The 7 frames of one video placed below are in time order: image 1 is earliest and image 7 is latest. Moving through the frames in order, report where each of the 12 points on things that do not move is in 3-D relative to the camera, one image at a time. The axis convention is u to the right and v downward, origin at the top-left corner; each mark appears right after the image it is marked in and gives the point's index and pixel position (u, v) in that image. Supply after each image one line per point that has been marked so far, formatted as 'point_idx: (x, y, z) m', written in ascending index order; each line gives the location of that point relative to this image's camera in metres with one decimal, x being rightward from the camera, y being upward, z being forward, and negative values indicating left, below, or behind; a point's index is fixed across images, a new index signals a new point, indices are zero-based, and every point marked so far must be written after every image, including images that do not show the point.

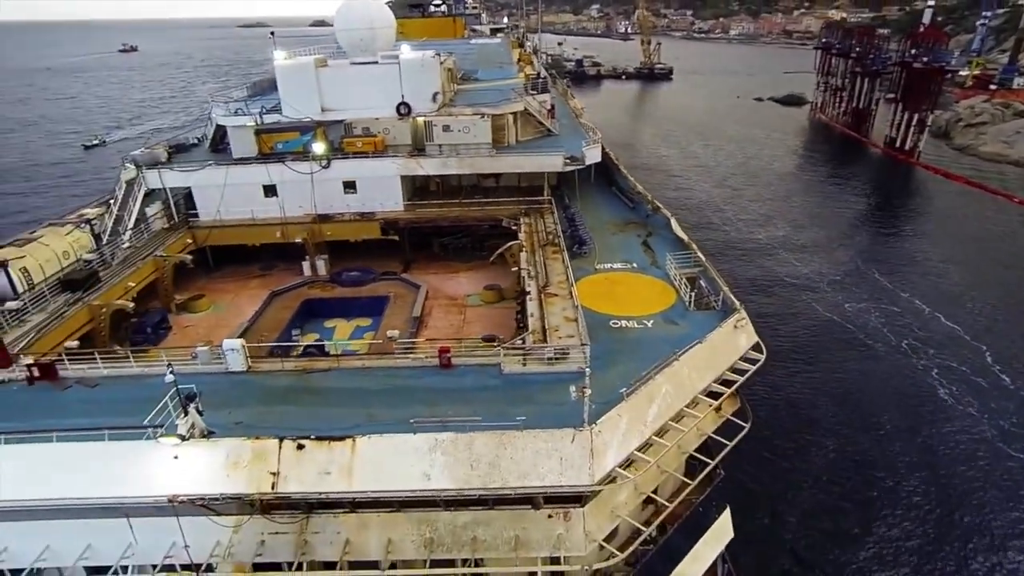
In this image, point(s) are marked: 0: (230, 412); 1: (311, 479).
0: (-5.5, -2.4, +11.9) m
1: (-3.4, -3.2, +10.4) m
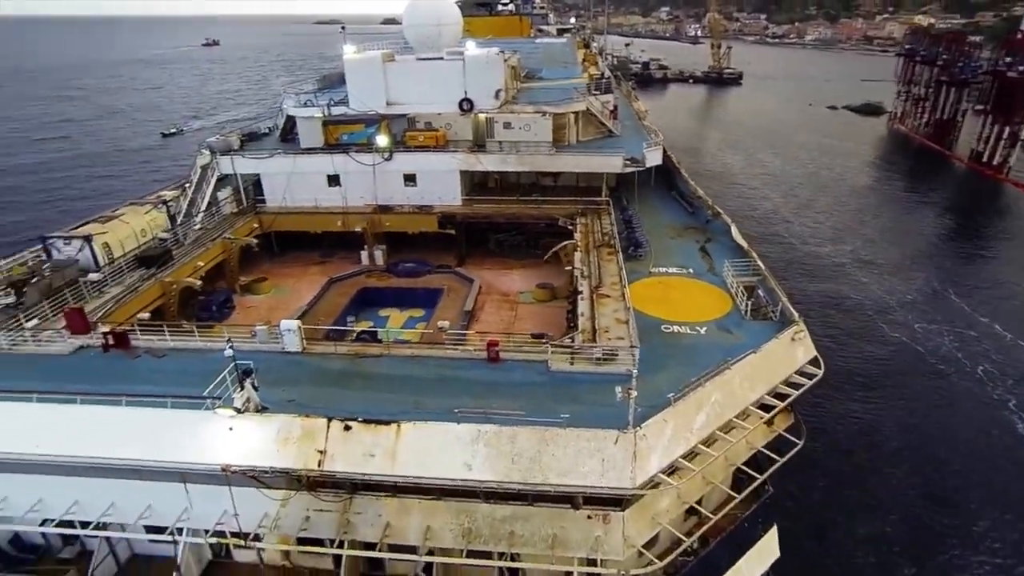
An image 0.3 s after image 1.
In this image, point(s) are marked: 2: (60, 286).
0: (-4.6, -2.0, +12.4) m
1: (-2.7, -3.0, +10.7) m
2: (-12.4, +0.1, +16.8) m
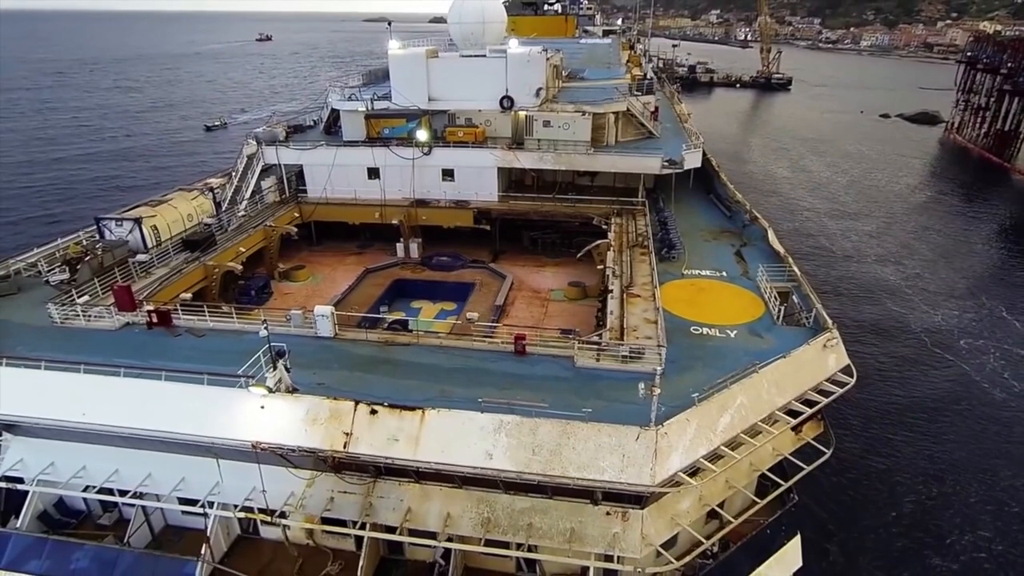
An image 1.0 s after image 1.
0: (-4.1, -1.7, +12.7) m
1: (-2.3, -2.7, +10.9) m
2: (-11.6, +0.7, +17.6) m
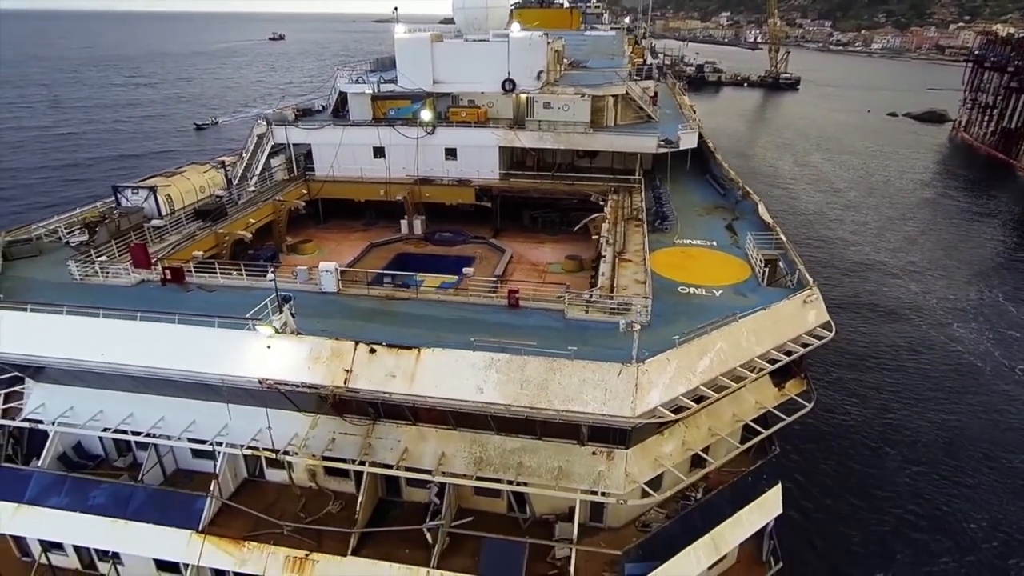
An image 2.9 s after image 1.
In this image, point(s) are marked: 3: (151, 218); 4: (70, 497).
0: (-4.3, -0.7, +13.5) m
1: (-2.5, -1.7, +11.6) m
2: (-11.6, +1.8, +18.5) m
3: (-11.4, +2.3, +19.4) m
4: (-9.7, -4.6, +13.5) m
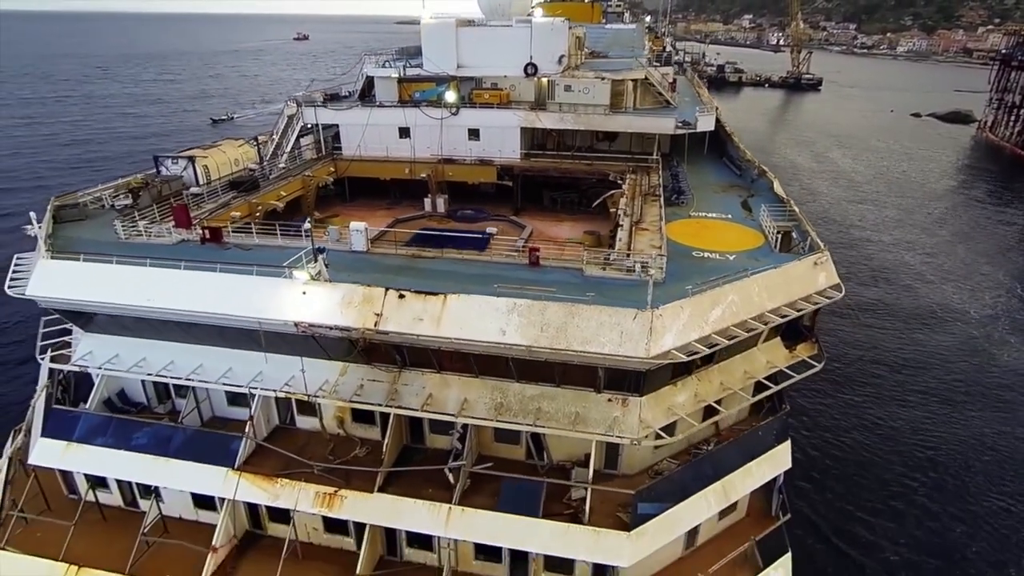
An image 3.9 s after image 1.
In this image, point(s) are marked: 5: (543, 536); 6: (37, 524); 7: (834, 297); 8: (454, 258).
0: (-3.8, +0.3, +14.2) m
1: (-2.1, -0.7, +12.3) m
2: (-11.0, +2.9, +19.4) m
3: (-10.7, +3.4, +20.4) m
4: (-9.3, -3.5, +14.4) m
5: (+0.6, -4.9, +12.2) m
6: (-11.3, -5.6, +14.6) m
7: (+7.4, -0.2, +14.1) m
8: (-1.4, +0.8, +15.1) m
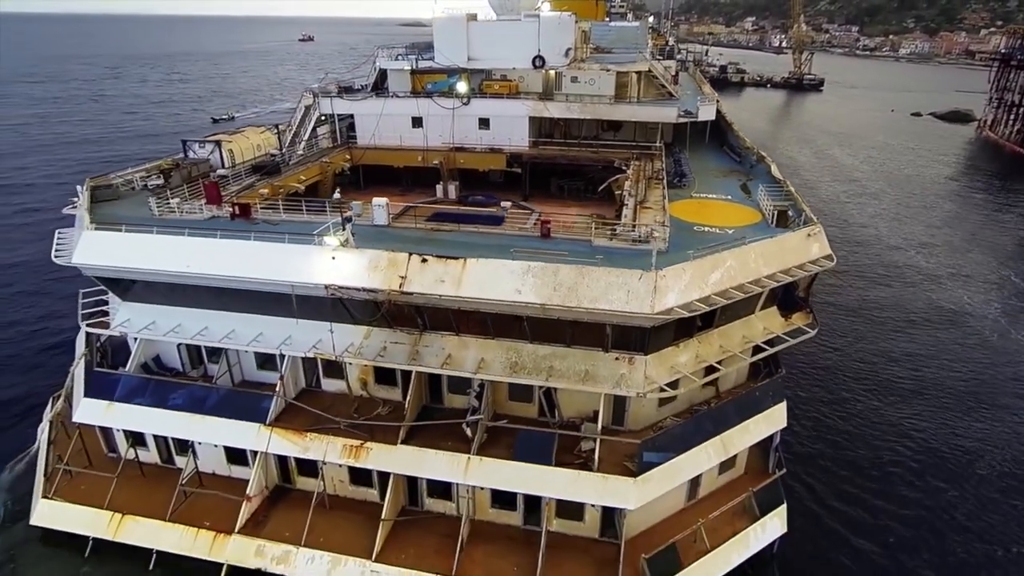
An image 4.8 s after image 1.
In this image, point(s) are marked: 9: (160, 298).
0: (-3.5, +1.1, +15.2) m
1: (-1.8, +0.1, +13.3) m
2: (-10.6, +3.7, +20.5) m
3: (-10.4, +4.1, +21.4) m
4: (-9.0, -2.8, +15.4) m
5: (+0.9, -4.1, +13.1) m
6: (-11.0, -4.9, +15.7) m
7: (+7.7, +0.5, +15.0) m
8: (-1.1, +1.5, +16.1) m
9: (-9.2, -0.3, +16.0) m
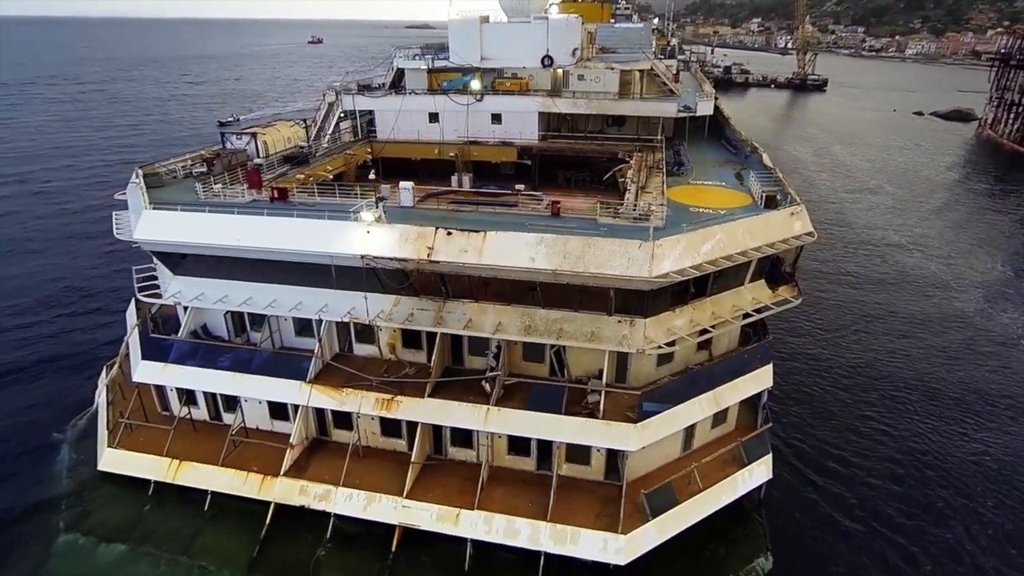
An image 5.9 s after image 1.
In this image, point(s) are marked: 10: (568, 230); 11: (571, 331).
0: (-3.1, +1.8, +17.1) m
1: (-1.4, +0.8, +15.1) m
2: (-10.2, +4.4, +22.4) m
3: (-9.9, +4.9, +23.3) m
4: (-8.6, -2.0, +17.2) m
5: (+1.3, -3.4, +14.9) m
6: (-10.6, -4.1, +17.5) m
7: (+8.1, +1.3, +16.8) m
8: (-0.7, +2.3, +17.9) m
9: (-8.8, +0.5, +17.8) m
10: (+1.4, +1.4, +15.7) m
11: (+1.5, -1.1, +15.6) m
